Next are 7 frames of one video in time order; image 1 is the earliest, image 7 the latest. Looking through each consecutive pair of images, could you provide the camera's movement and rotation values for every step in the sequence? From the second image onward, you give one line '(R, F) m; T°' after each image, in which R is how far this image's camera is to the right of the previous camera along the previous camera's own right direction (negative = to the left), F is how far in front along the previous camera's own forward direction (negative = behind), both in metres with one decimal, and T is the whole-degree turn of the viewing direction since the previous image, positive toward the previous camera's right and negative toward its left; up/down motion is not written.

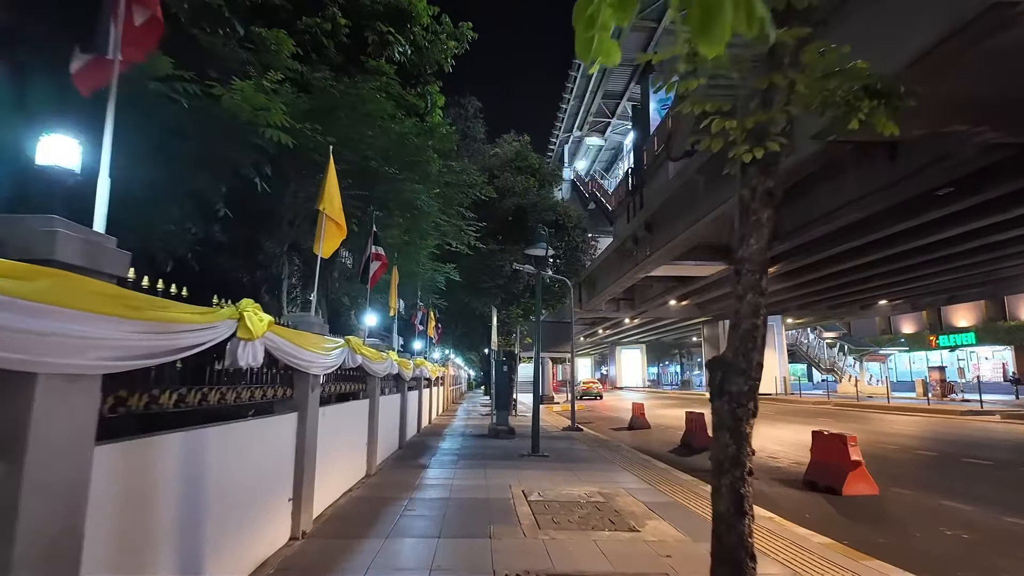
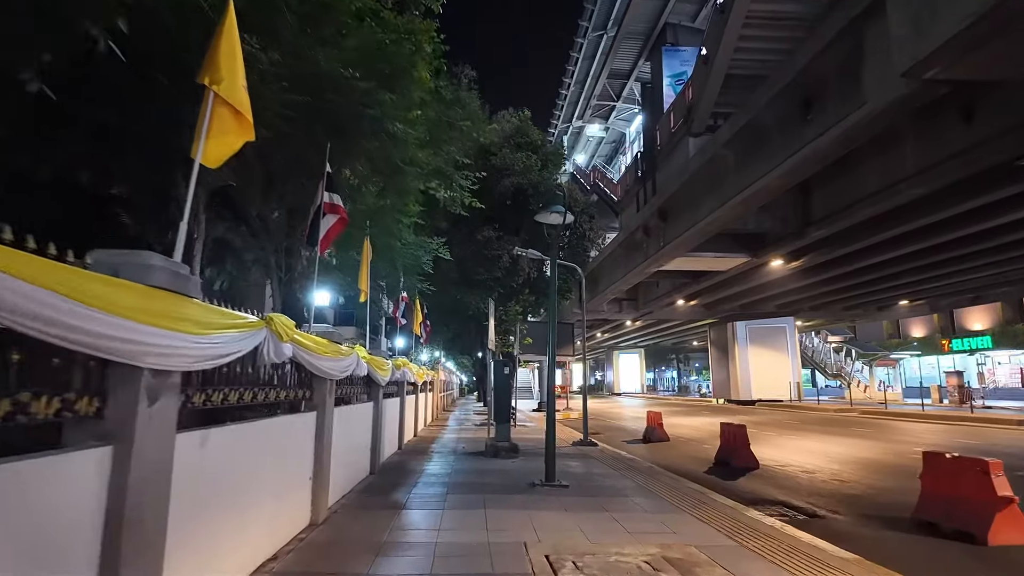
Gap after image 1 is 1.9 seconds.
(-0.2, +2.4) m; +1°
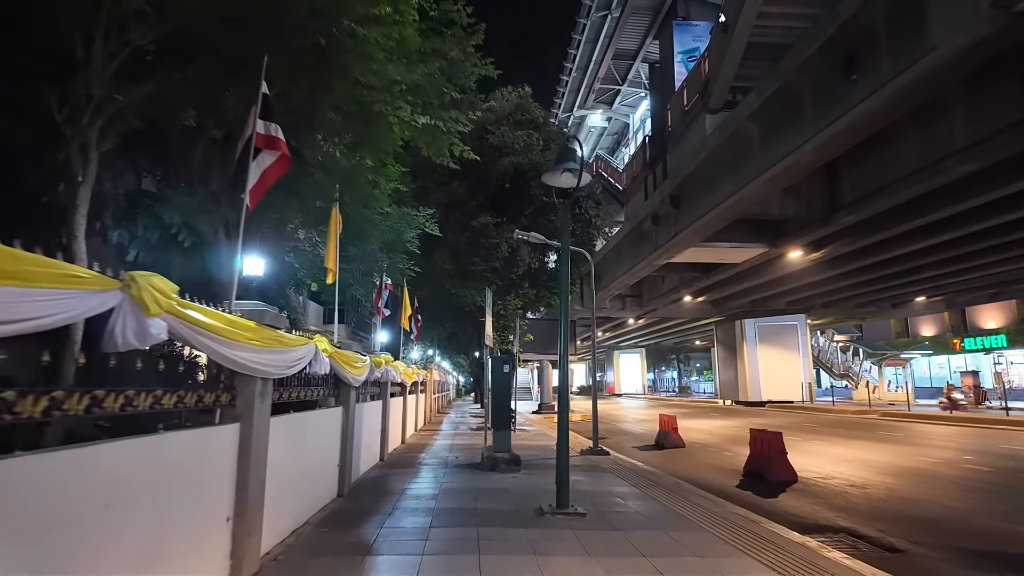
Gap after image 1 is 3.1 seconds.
(0.0, +1.5) m; 0°
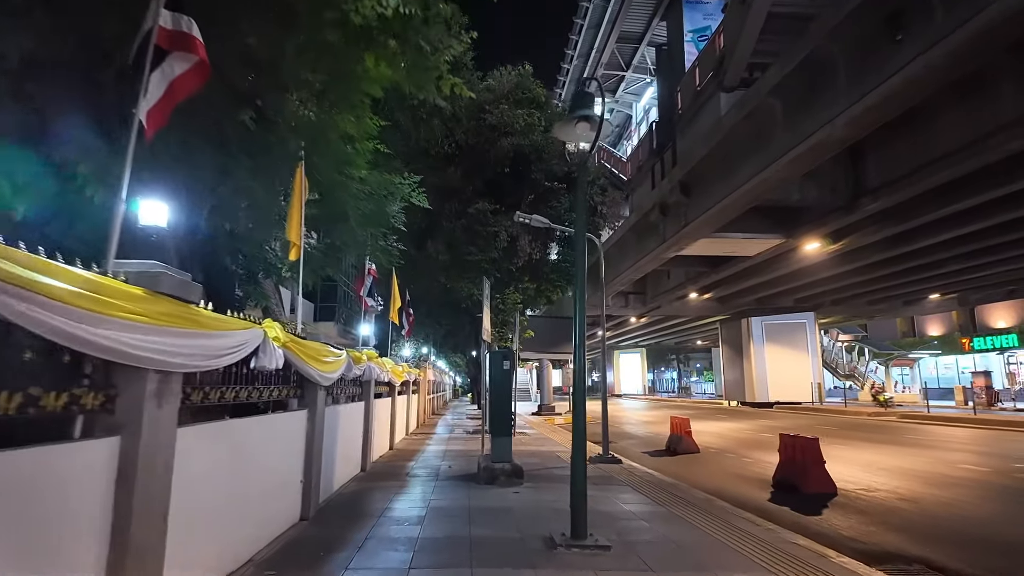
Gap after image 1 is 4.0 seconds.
(0.0, +1.2) m; 0°
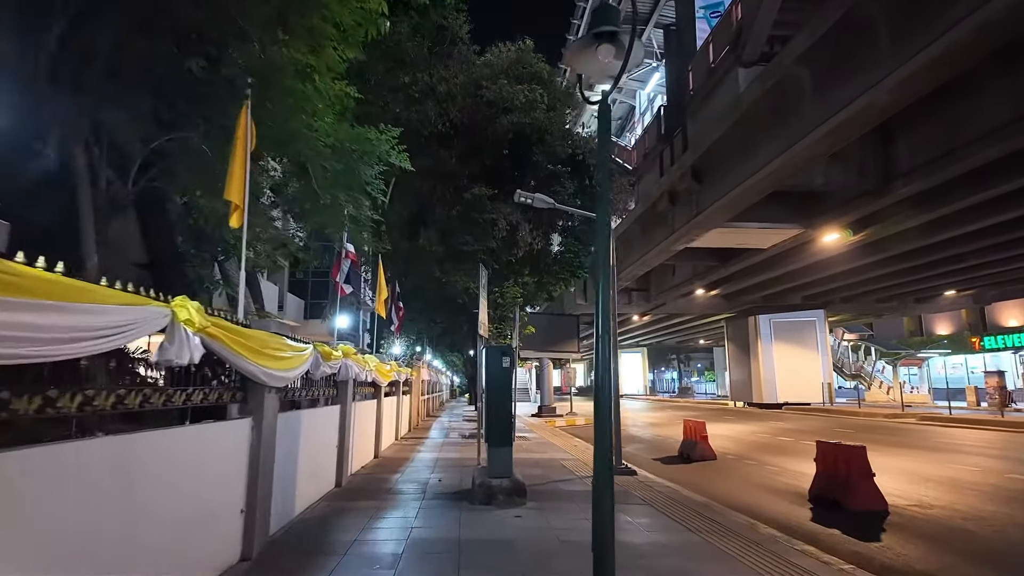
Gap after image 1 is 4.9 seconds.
(0.0, +1.2) m; 0°
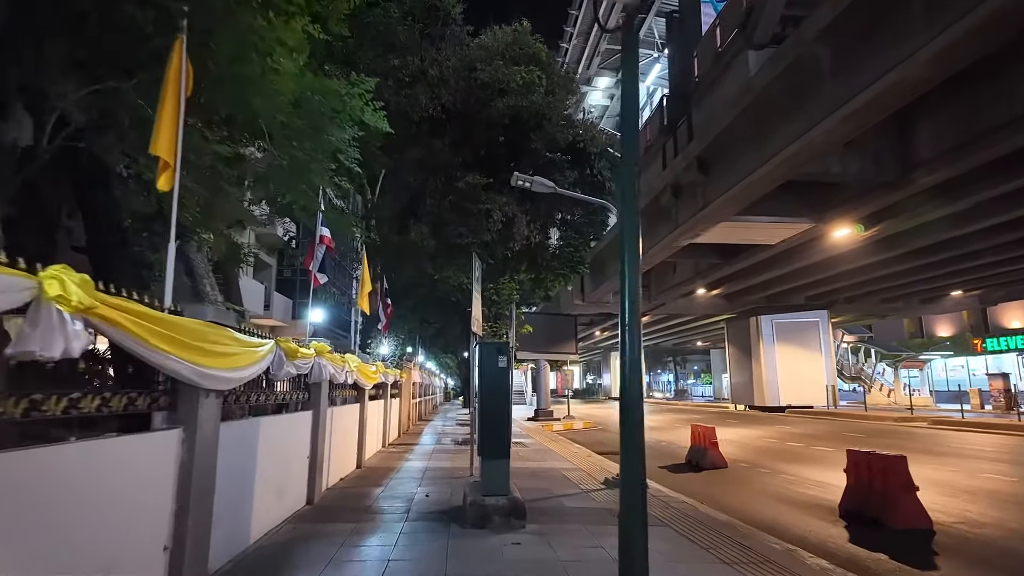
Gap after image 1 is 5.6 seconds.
(0.0, +0.9) m; 0°
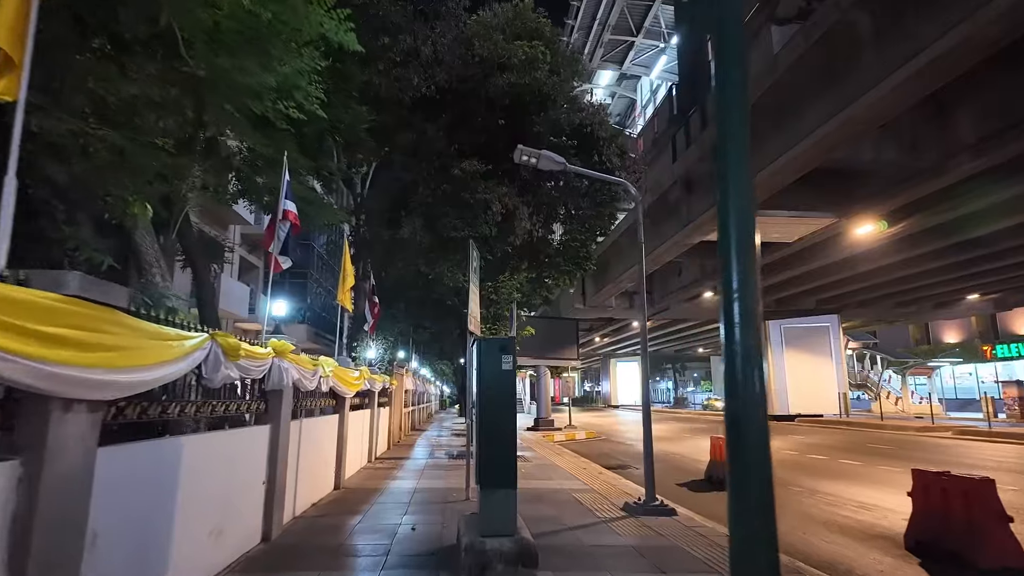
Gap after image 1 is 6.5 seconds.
(-0.1, +1.2) m; 0°
